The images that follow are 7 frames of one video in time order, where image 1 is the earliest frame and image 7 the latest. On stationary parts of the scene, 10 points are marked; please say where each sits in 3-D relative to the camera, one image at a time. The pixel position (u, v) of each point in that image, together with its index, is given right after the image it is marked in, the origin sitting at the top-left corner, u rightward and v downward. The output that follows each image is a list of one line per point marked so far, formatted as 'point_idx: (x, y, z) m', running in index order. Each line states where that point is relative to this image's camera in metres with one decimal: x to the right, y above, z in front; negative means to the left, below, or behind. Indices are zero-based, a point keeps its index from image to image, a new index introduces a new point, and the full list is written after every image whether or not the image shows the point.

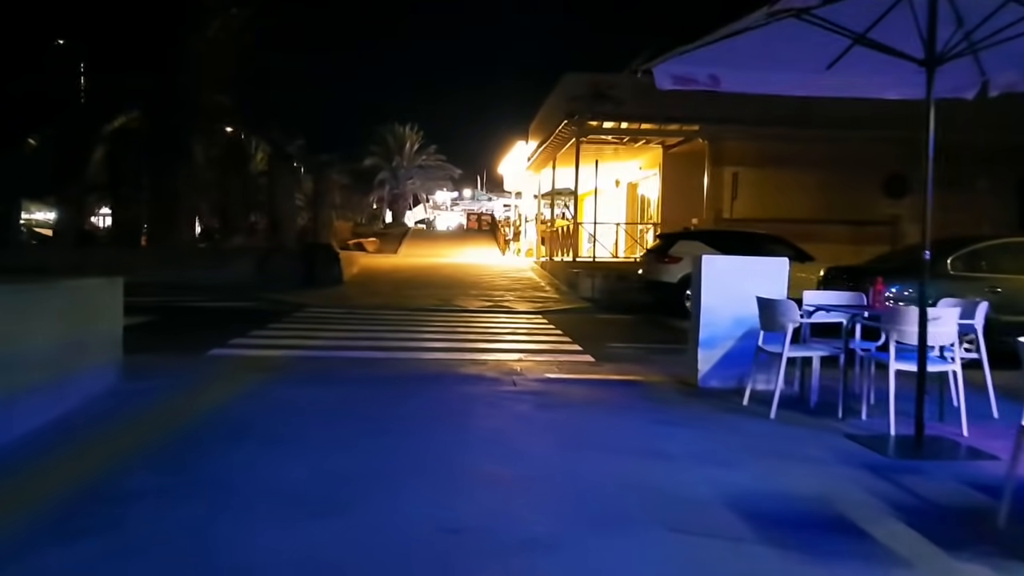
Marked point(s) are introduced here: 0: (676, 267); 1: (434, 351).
0: (+4.2, +0.5, +19.8) m
1: (-1.2, -1.0, +12.5) m
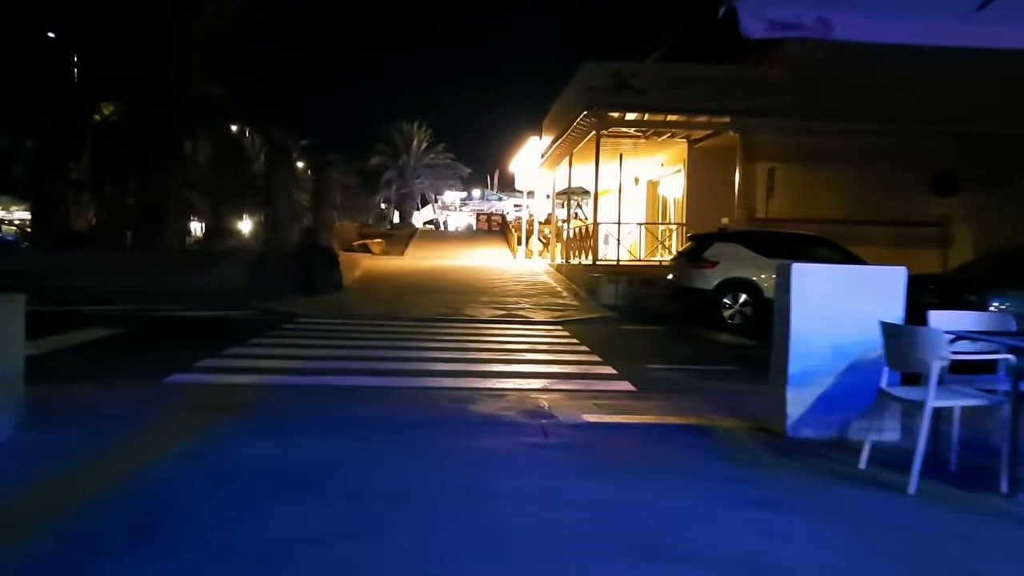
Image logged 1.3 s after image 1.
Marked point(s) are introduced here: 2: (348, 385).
0: (+4.5, +0.3, +17.7) m
1: (-1.0, -1.1, +10.4) m
2: (-2.0, -1.2, +9.5) m
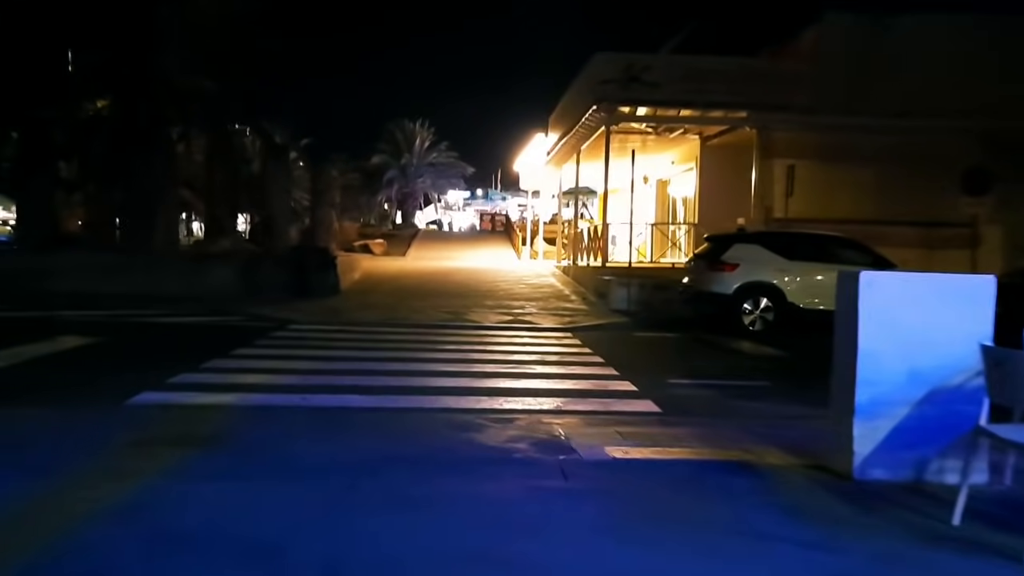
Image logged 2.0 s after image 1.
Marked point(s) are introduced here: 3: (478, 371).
0: (+4.7, +0.3, +16.7) m
1: (-0.9, -1.2, +9.4) m
2: (-1.9, -1.3, +8.5) m
3: (-0.5, -1.1, +10.9) m
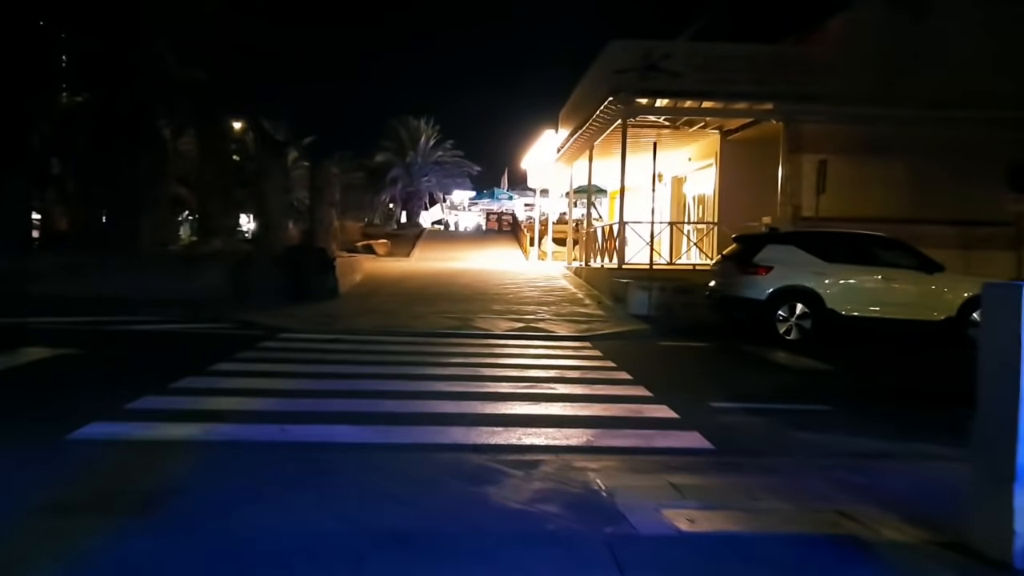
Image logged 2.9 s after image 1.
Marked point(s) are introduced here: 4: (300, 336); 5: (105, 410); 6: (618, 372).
0: (+4.9, +0.2, +15.2) m
1: (-0.7, -1.3, +8.0) m
2: (-1.7, -1.4, +7.1) m
3: (-0.3, -1.2, +9.5) m
4: (-3.9, -0.9, +14.5) m
5: (-4.1, -1.2, +8.1) m
6: (+1.5, -1.2, +11.5) m
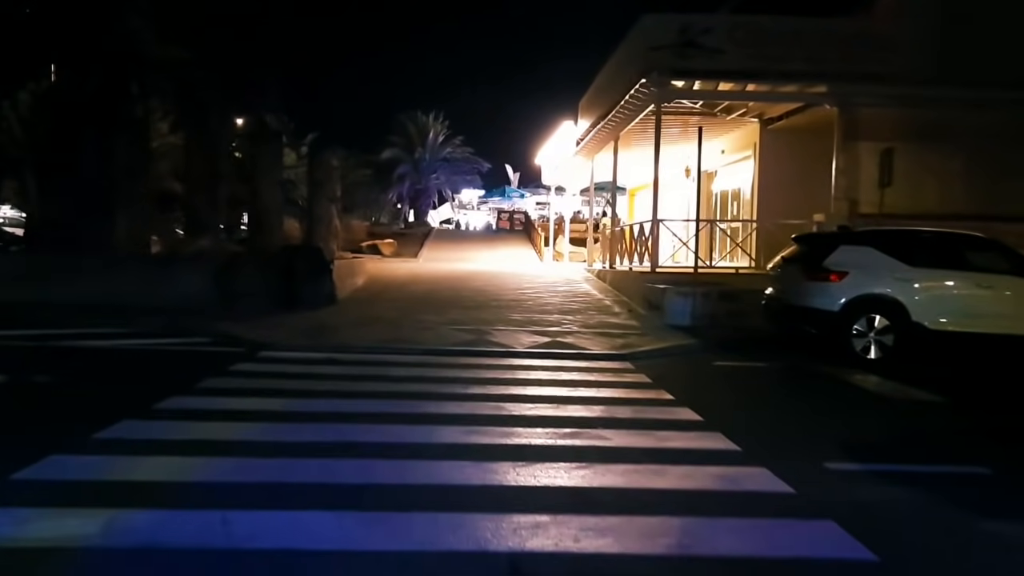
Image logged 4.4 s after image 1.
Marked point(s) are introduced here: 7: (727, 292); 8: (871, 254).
0: (+5.3, 0.0, +12.8) m
1: (-0.3, -1.5, +5.6) m
2: (-1.4, -1.5, +4.7) m
3: (+0.1, -1.4, +7.1) m
4: (-3.5, -1.0, +12.2) m
5: (-3.8, -1.4, +5.8) m
6: (+1.9, -1.4, +9.2) m
7: (+4.5, -0.1, +16.5) m
8: (+5.9, +0.5, +12.9) m
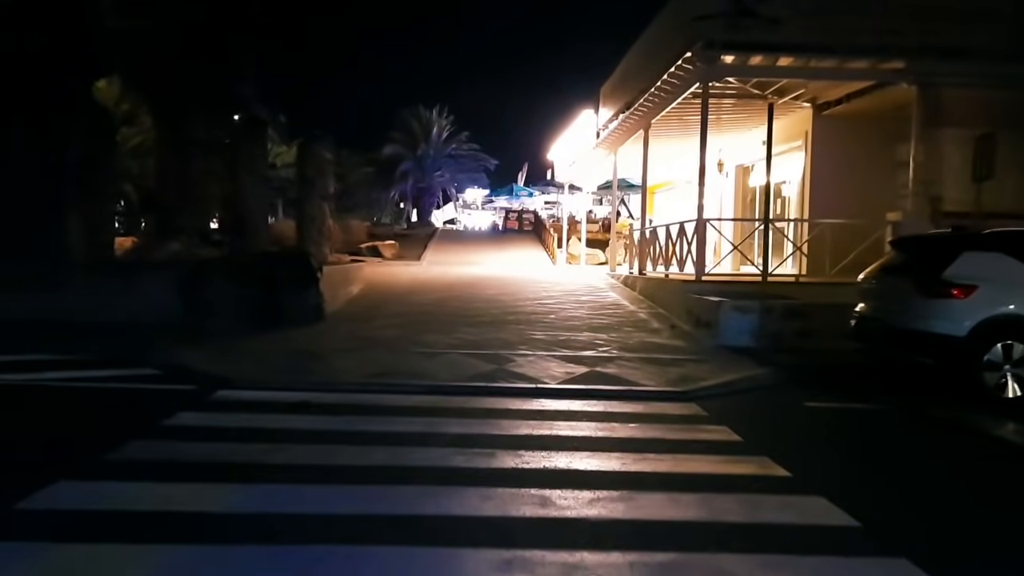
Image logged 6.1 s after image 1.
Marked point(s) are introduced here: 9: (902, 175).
0: (+5.7, -0.2, +9.9) m
1: (0.0, -1.7, +2.8) m
2: (-1.0, -1.7, +1.9) m
3: (+0.4, -1.6, +4.3) m
4: (-3.1, -1.3, +9.4) m
5: (-3.5, -1.6, +2.9) m
6: (+2.3, -1.6, +6.3) m
7: (+4.9, -0.3, +13.6) m
8: (+6.3, +0.3, +10.0) m
9: (+9.4, +2.7, +19.1) m
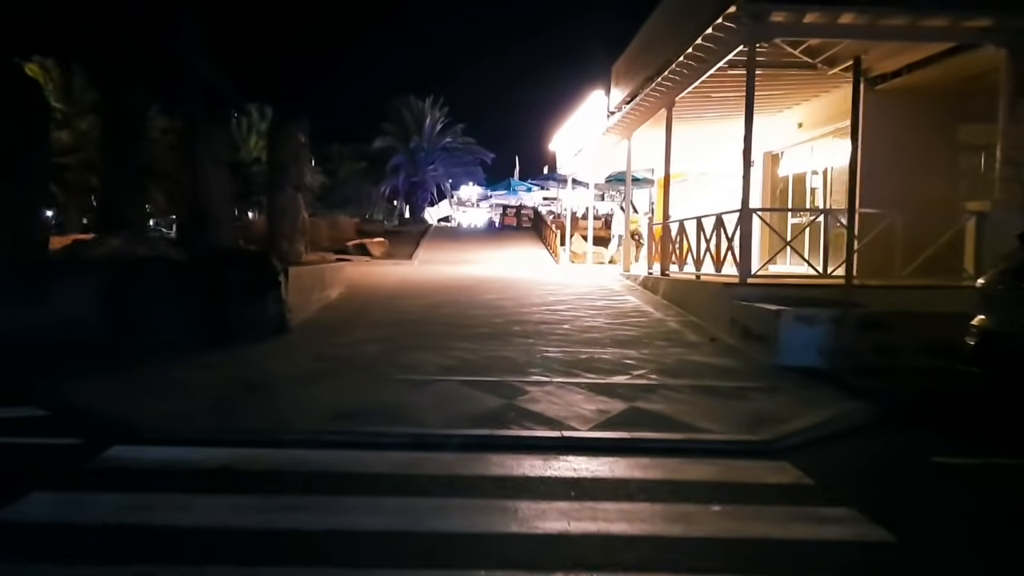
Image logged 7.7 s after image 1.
0: (+5.8, -0.3, +7.2) m
1: (+0.2, -1.8, 0.0) m
2: (-0.8, -1.9, -0.9) m
3: (+0.6, -1.7, +1.5) m
4: (-3.0, -1.4, +6.6) m
5: (-3.3, -1.7, +0.2) m
6: (+2.4, -1.7, +3.6) m
7: (+5.1, -0.4, +10.9) m
8: (+6.4, +0.2, +7.3) m
9: (+9.5, +2.7, +16.4) m
